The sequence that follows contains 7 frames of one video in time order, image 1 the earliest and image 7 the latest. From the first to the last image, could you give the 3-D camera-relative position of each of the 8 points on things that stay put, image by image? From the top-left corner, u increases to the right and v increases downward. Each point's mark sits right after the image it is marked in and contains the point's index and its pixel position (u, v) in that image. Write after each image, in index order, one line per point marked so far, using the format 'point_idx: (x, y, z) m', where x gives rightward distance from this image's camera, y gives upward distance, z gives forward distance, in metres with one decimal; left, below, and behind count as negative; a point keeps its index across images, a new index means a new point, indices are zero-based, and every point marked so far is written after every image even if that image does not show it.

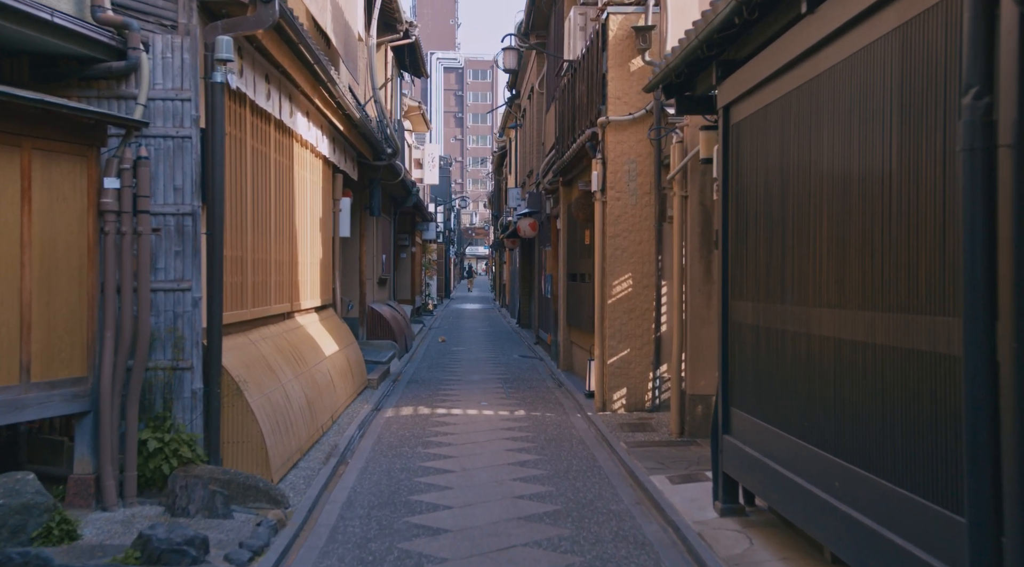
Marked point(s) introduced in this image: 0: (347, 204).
0: (-2.2, +1.1, +15.9) m
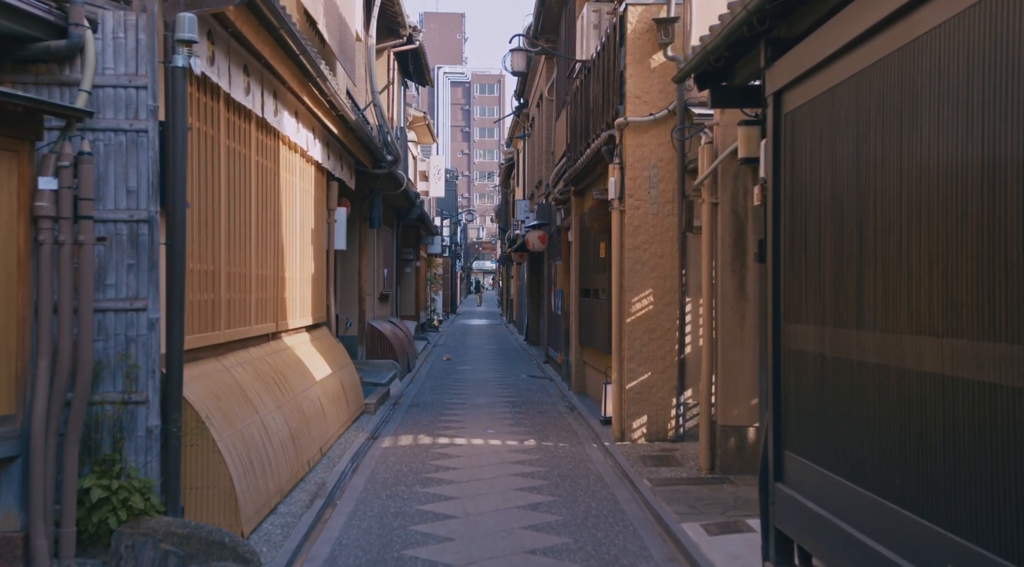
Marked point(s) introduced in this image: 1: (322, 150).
0: (-2.1, +0.9, +14.8) m
1: (-2.1, +1.5, +13.1) m
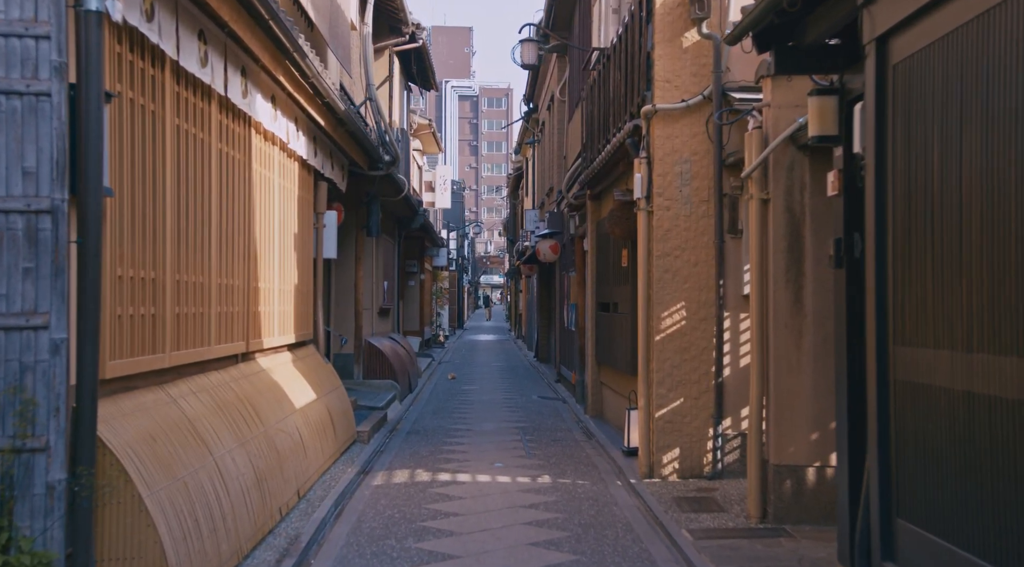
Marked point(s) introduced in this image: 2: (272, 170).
0: (-2.0, +0.7, +13.2) m
1: (-2.0, +1.3, +11.5) m
2: (-2.1, +1.0, +10.3) m
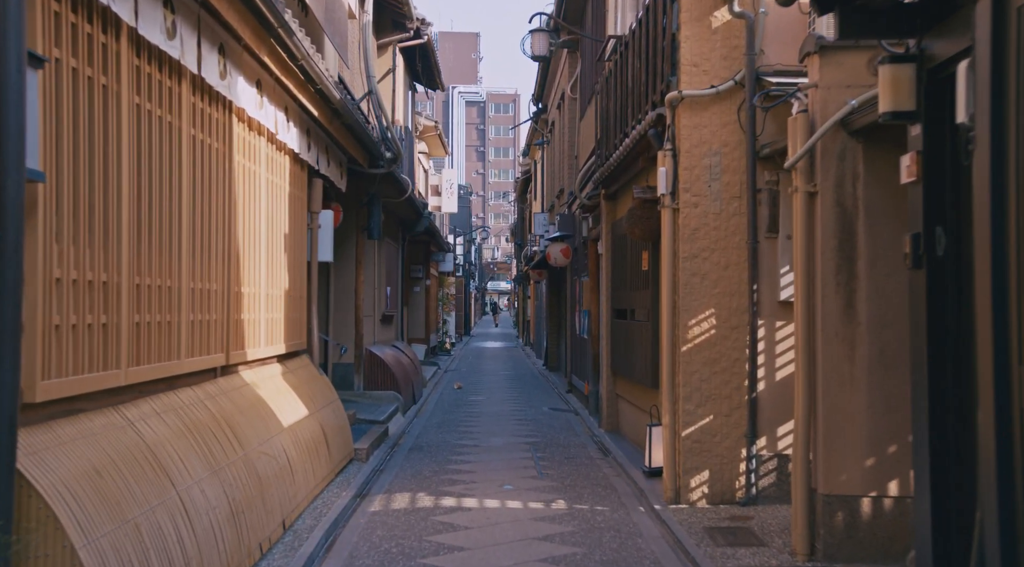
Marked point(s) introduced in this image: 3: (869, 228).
0: (-1.9, +0.7, +12.2) m
1: (-1.9, +1.3, +10.5) m
2: (-2.0, +0.9, +9.3) m
3: (+2.2, +0.3, +7.2) m
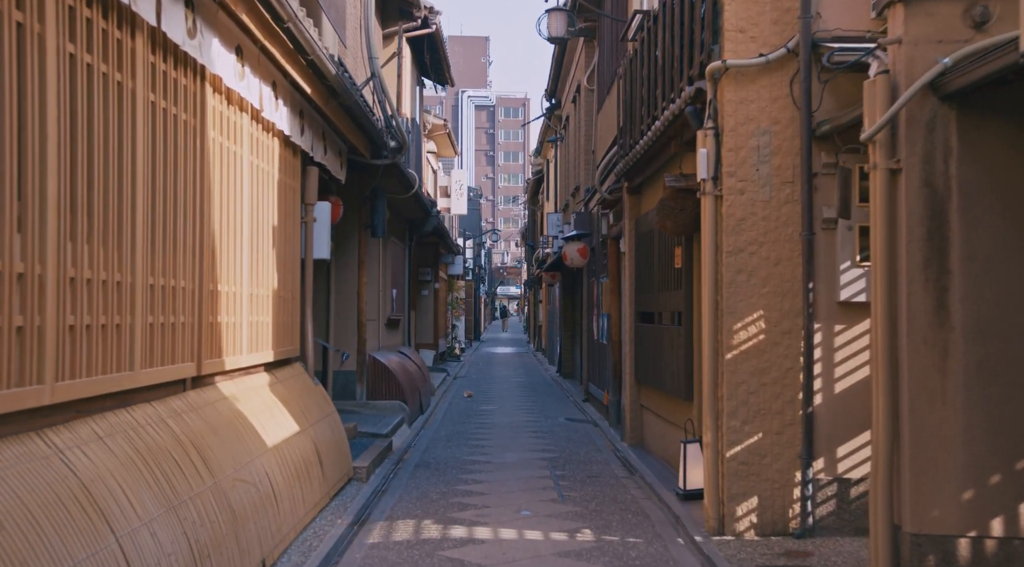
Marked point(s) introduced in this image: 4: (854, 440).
0: (-1.7, +0.7, +11.0) m
1: (-1.8, +1.3, +9.4) m
2: (-1.9, +1.0, +8.1) m
3: (+2.3, +0.4, +6.0) m
4: (+2.3, -1.1, +8.1) m
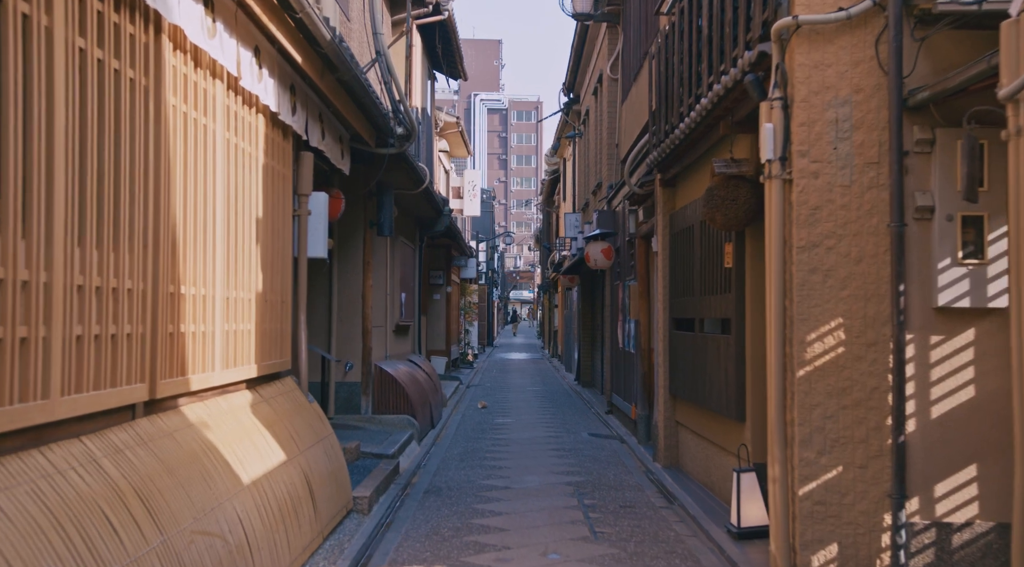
0: (-1.5, +0.7, +9.7) m
1: (-1.6, +1.3, +8.0) m
2: (-1.7, +0.9, +6.7) m
3: (+2.4, +0.4, +4.5) m
4: (+2.5, -1.1, +6.6) m
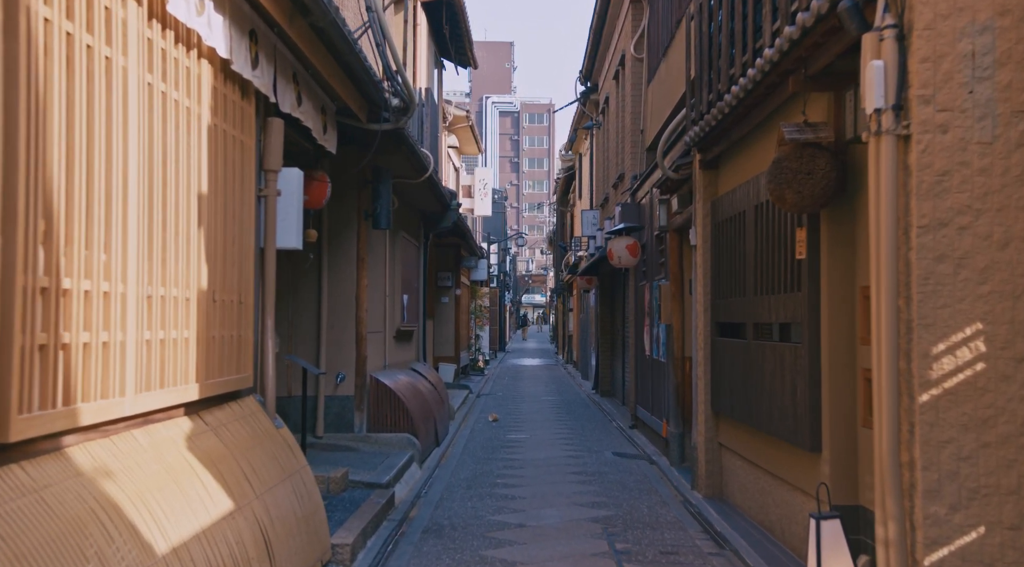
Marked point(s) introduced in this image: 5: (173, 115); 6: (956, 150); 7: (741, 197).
0: (-1.4, +0.7, +7.9) m
1: (-1.5, +1.3, +6.2) m
2: (-1.6, +1.0, +4.9) m
3: (+2.5, +0.4, +2.7) m
4: (+2.6, -1.0, +4.8) m
5: (-1.6, +0.8, +5.6) m
6: (+1.9, +0.6, +5.0) m
7: (+1.7, +0.7, +9.2) m
